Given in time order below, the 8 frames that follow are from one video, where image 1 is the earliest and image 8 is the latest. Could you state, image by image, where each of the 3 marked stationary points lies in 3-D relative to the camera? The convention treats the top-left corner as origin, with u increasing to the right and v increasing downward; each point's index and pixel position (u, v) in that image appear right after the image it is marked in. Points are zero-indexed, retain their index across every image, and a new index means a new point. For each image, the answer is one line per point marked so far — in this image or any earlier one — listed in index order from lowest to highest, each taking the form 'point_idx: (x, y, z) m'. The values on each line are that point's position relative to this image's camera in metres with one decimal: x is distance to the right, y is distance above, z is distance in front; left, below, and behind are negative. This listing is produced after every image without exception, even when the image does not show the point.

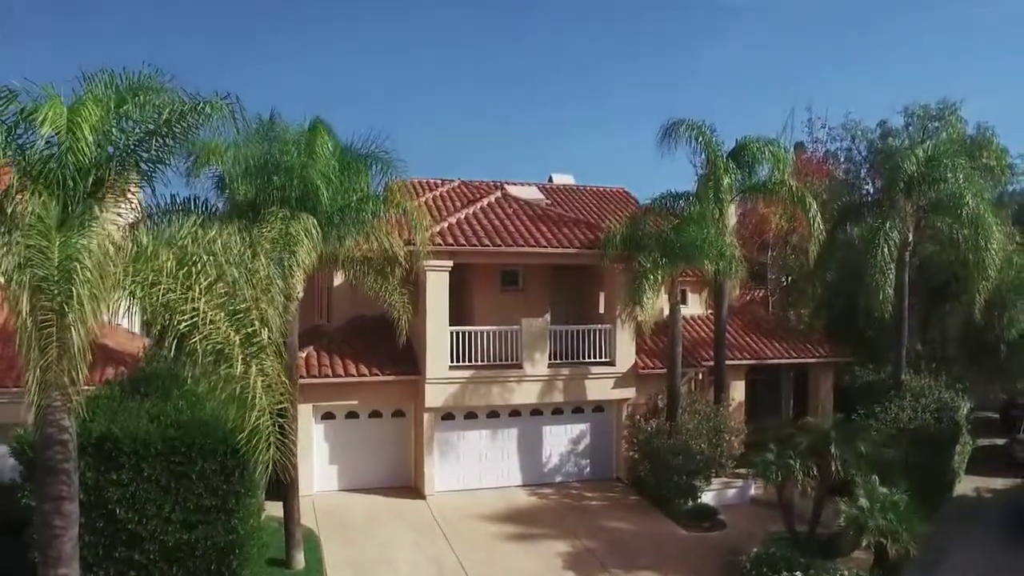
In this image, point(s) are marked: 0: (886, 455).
0: (+7.5, -3.3, +14.8) m
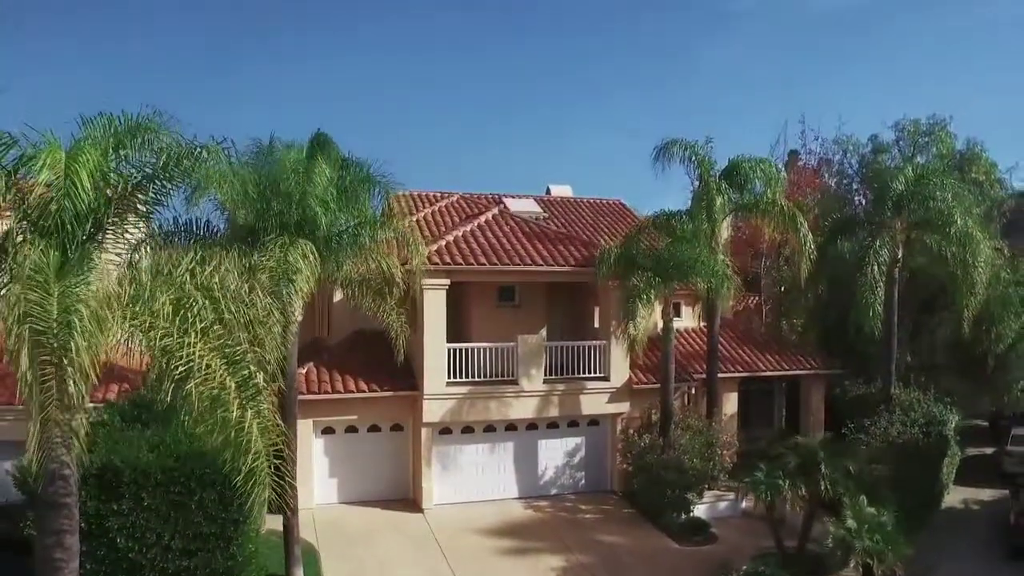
0: (+7.4, -3.7, +15.1) m
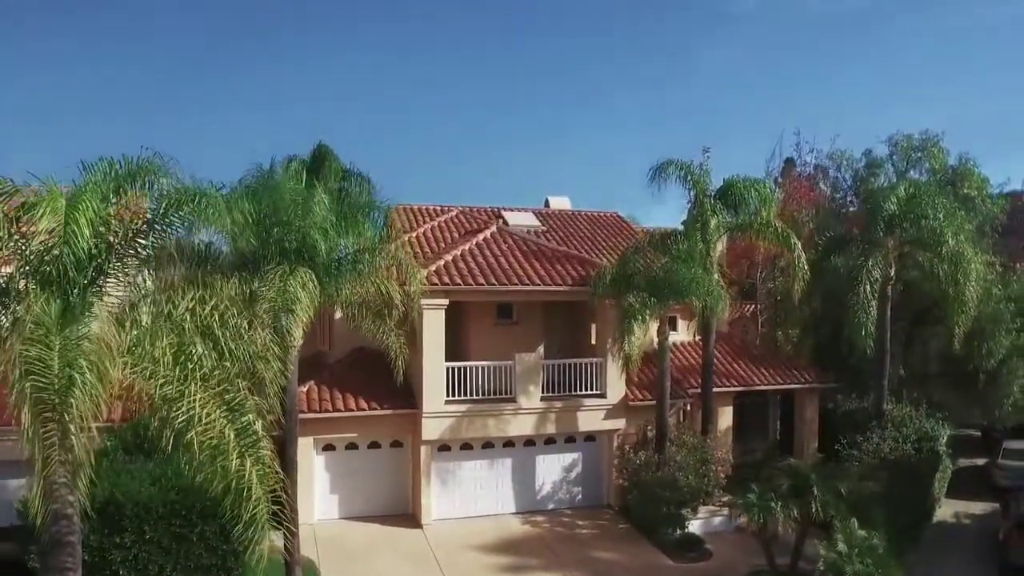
0: (+7.3, -4.1, +15.4) m
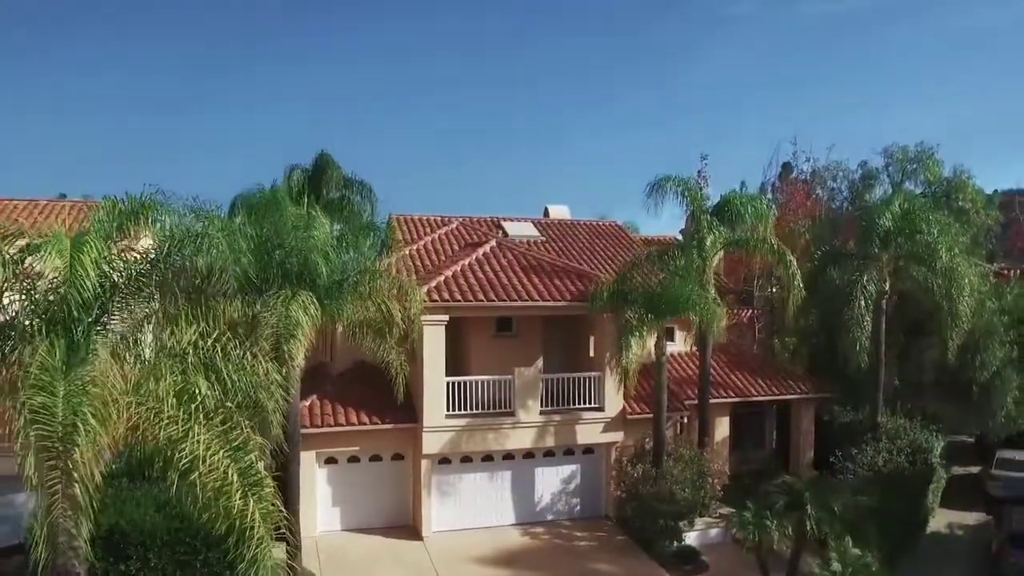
0: (+7.3, -4.5, +15.7) m
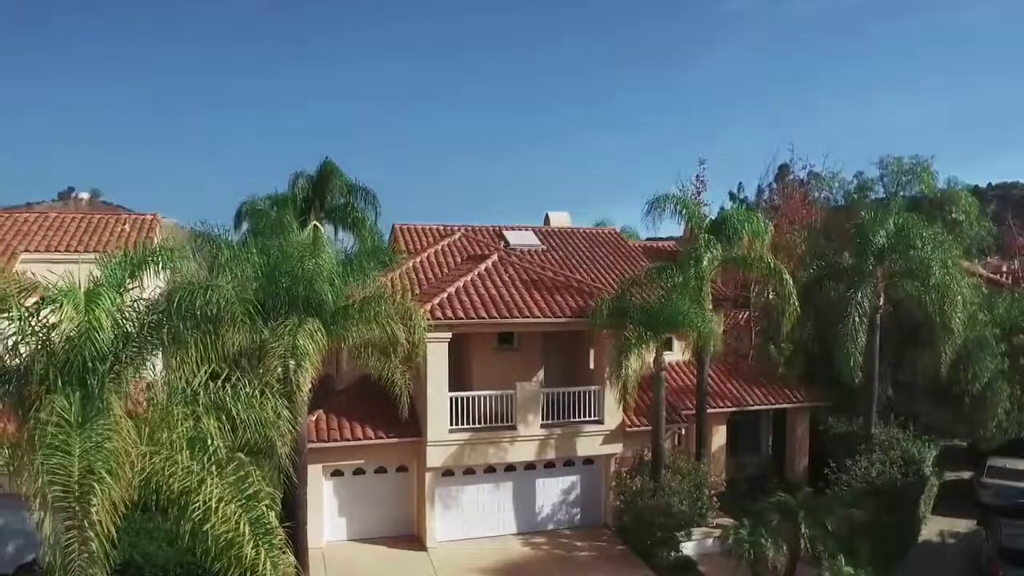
0: (+7.3, -4.9, +16.1) m
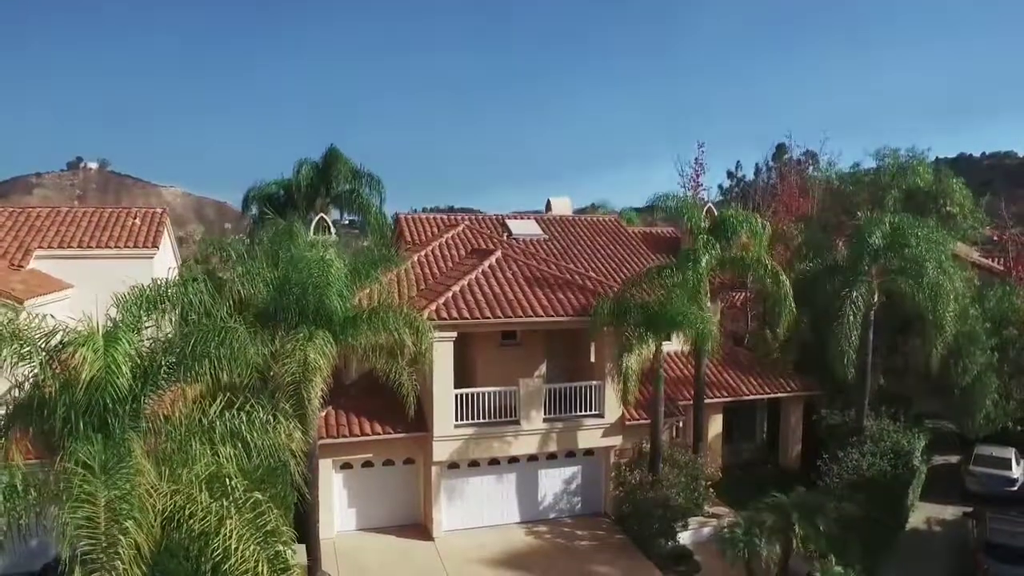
0: (+7.4, -5.0, +16.8) m
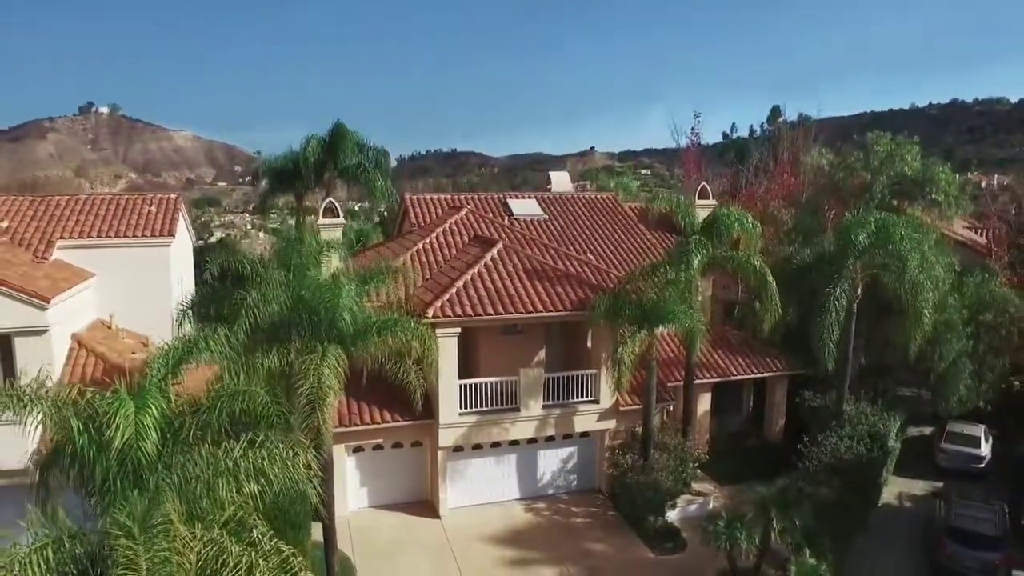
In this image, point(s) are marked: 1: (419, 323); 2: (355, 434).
0: (+7.5, -5.0, +18.1) m
1: (-2.1, -0.5, +17.0) m
2: (-4.0, -3.7, +19.2) m
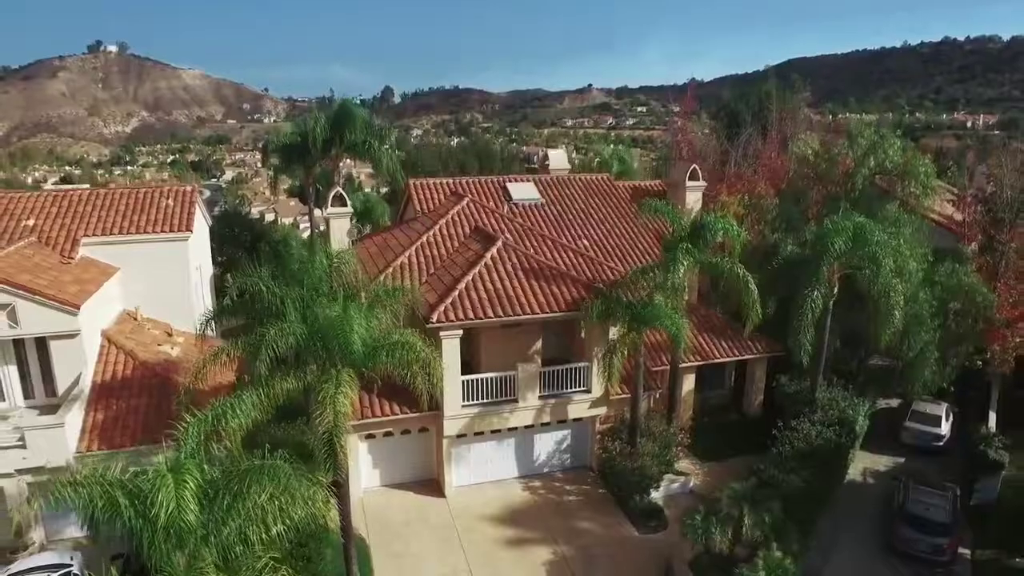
0: (+7.4, -5.2, +20.1) m
1: (-2.1, -0.8, +18.4) m
2: (-4.1, -3.8, +20.9) m
